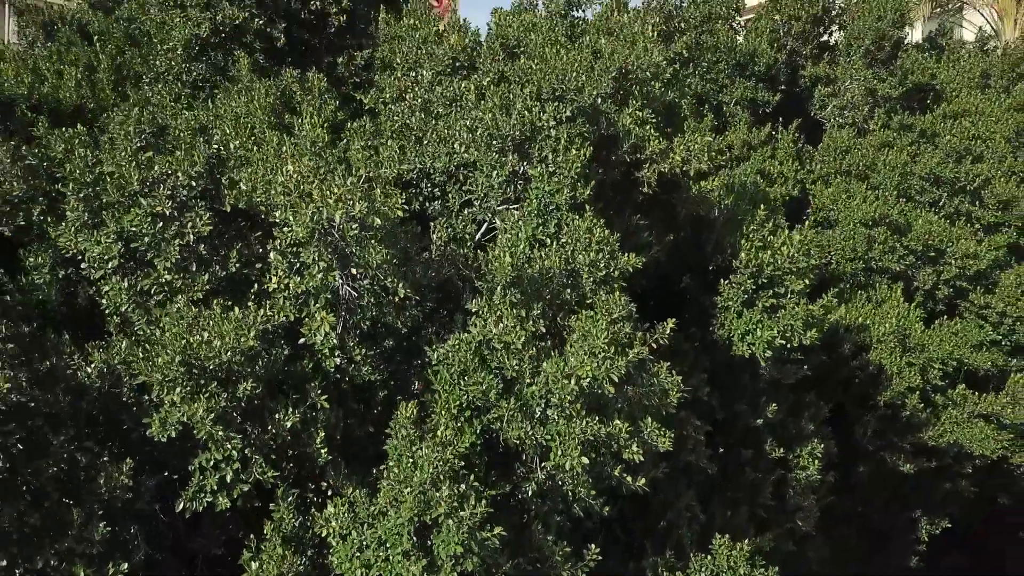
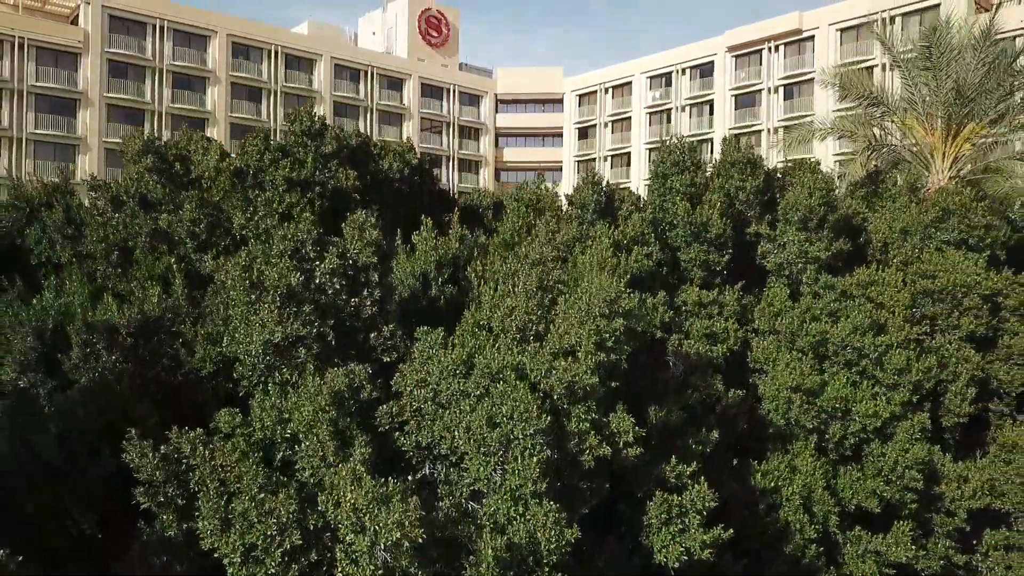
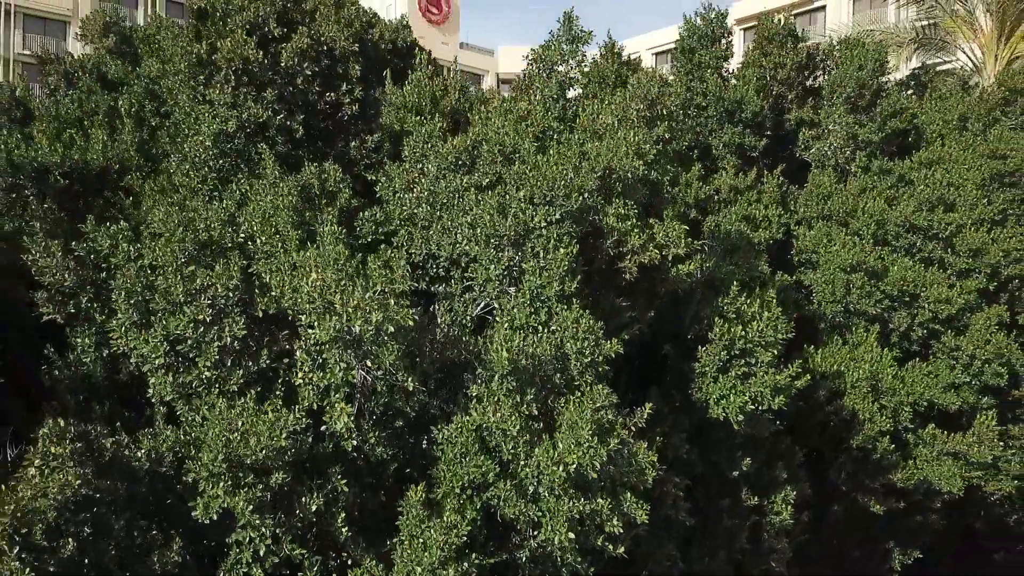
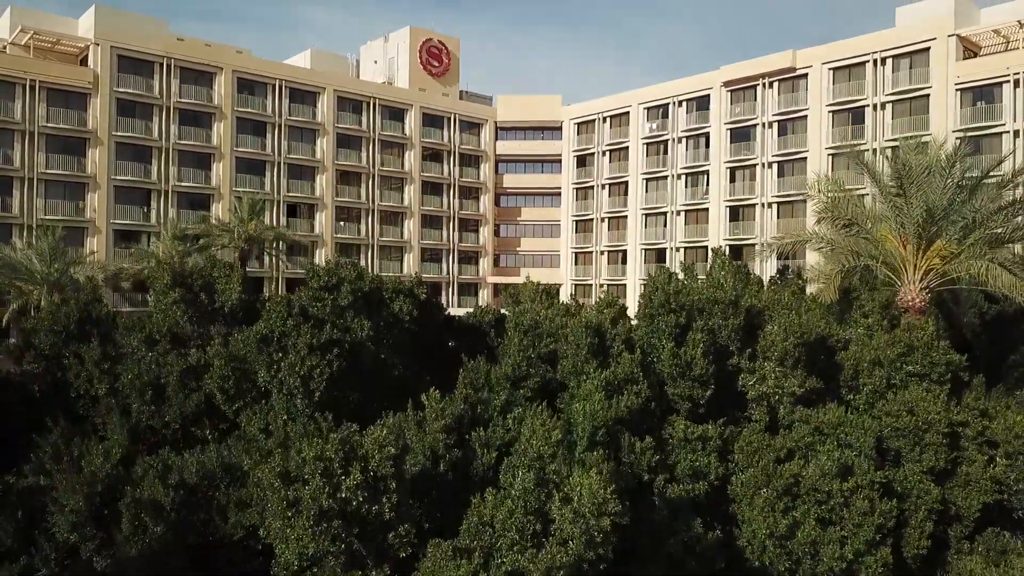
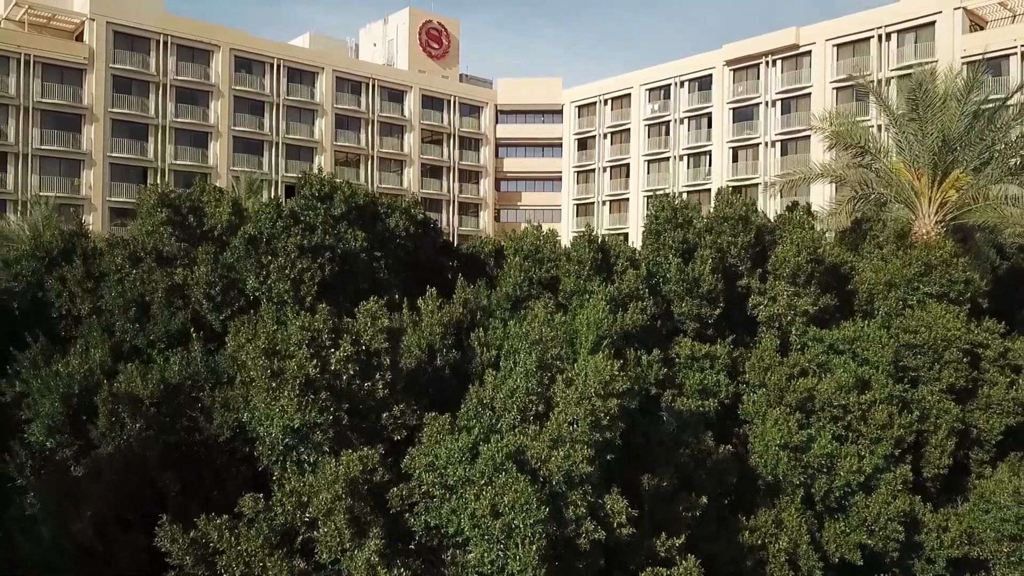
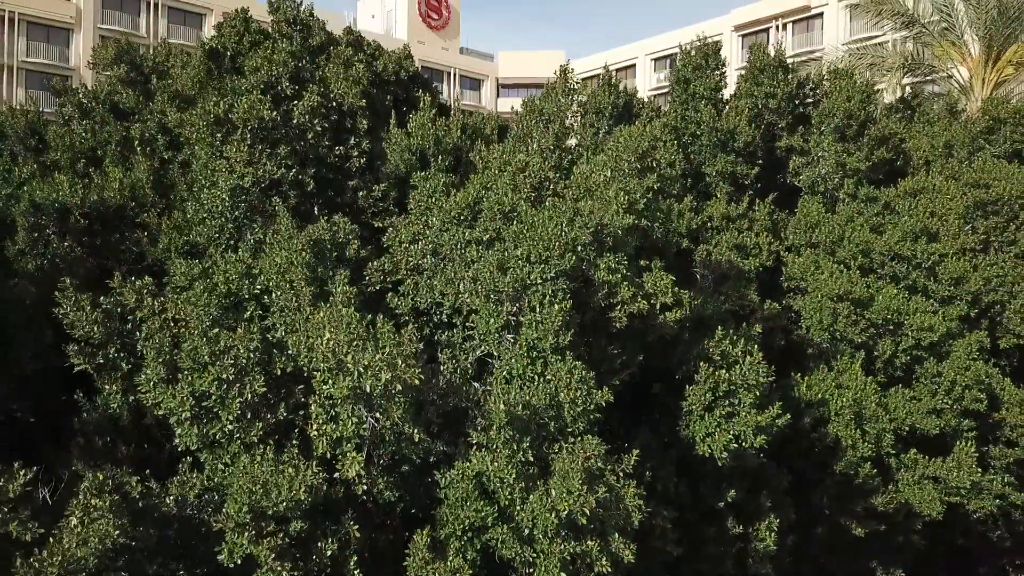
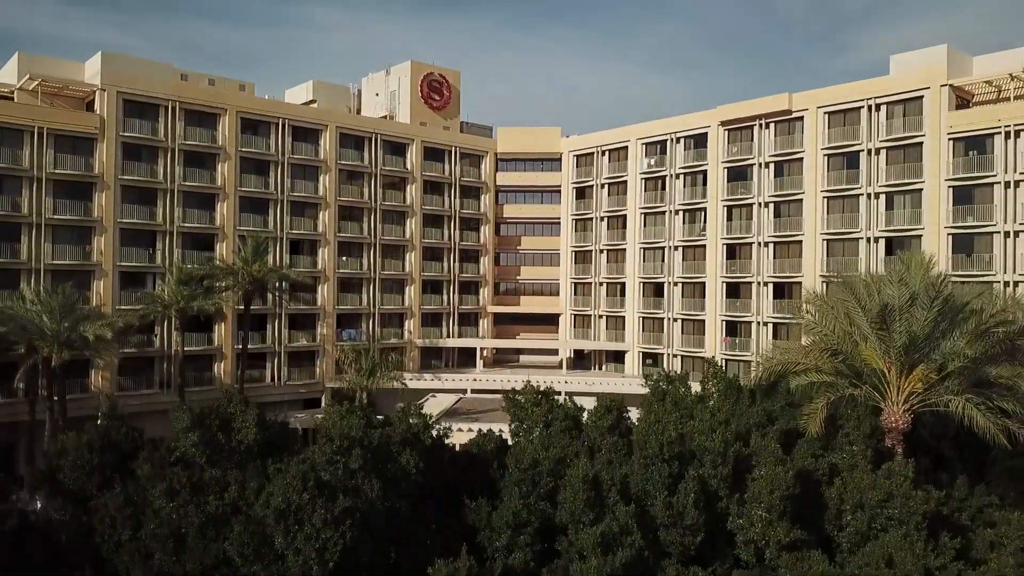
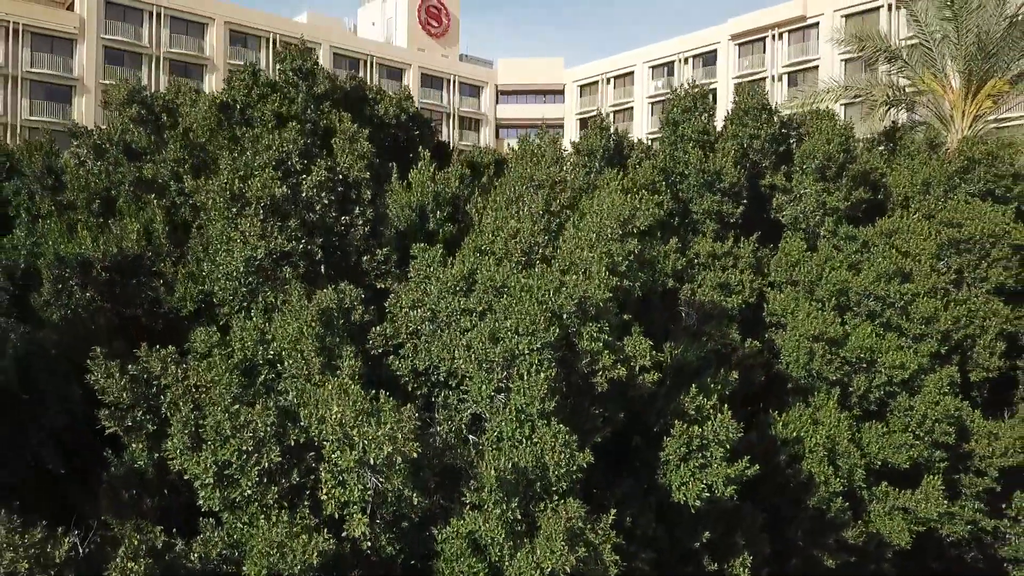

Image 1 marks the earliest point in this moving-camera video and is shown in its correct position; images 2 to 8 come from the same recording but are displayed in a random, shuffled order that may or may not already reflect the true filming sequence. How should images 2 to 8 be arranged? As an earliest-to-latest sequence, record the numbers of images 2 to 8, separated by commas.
3, 6, 8, 2, 5, 4, 7
